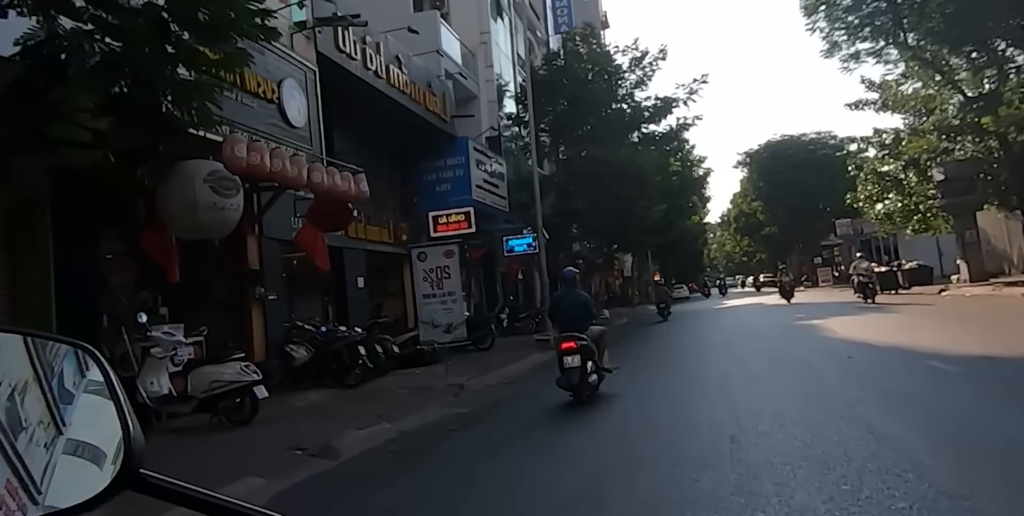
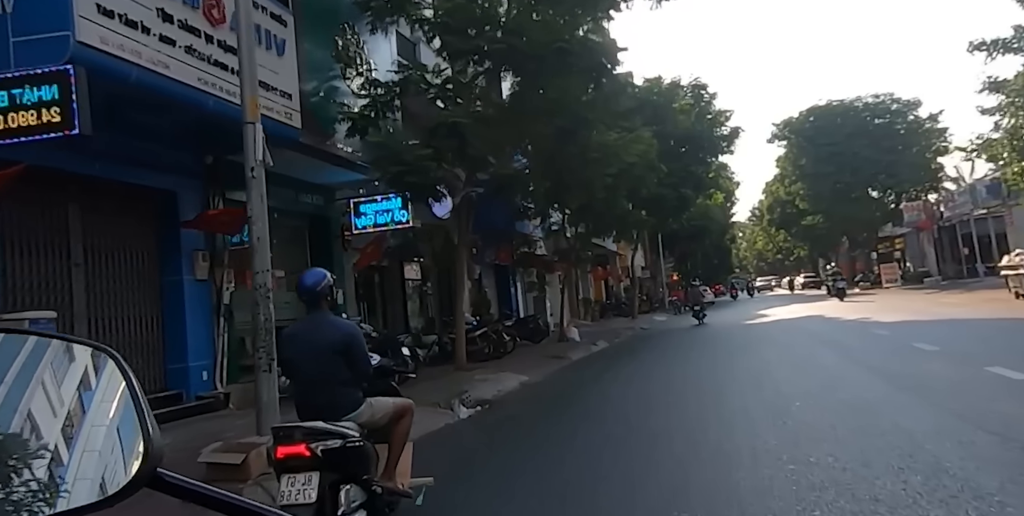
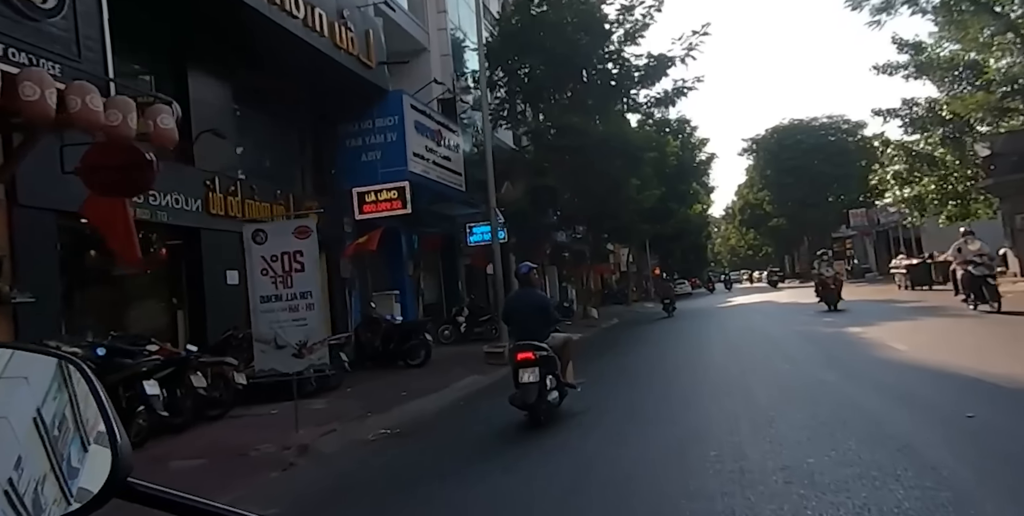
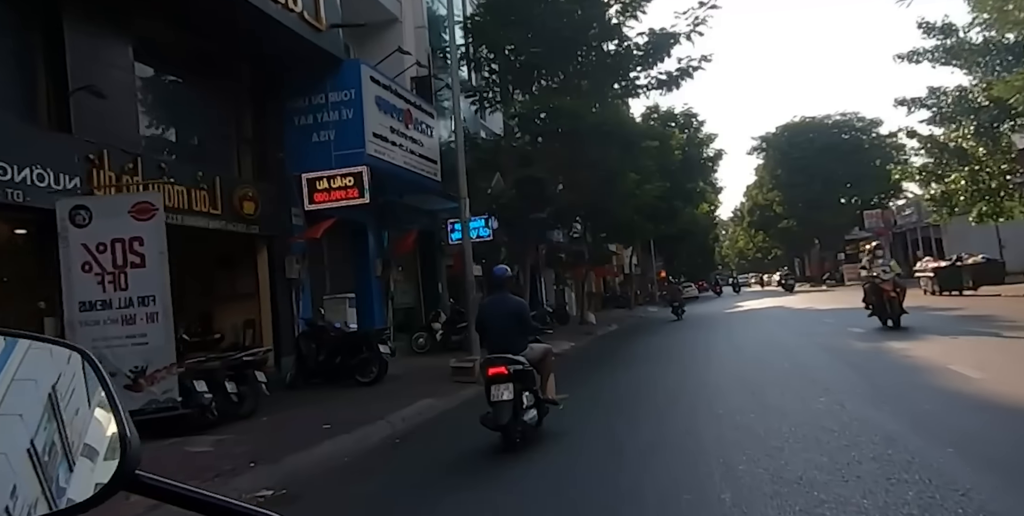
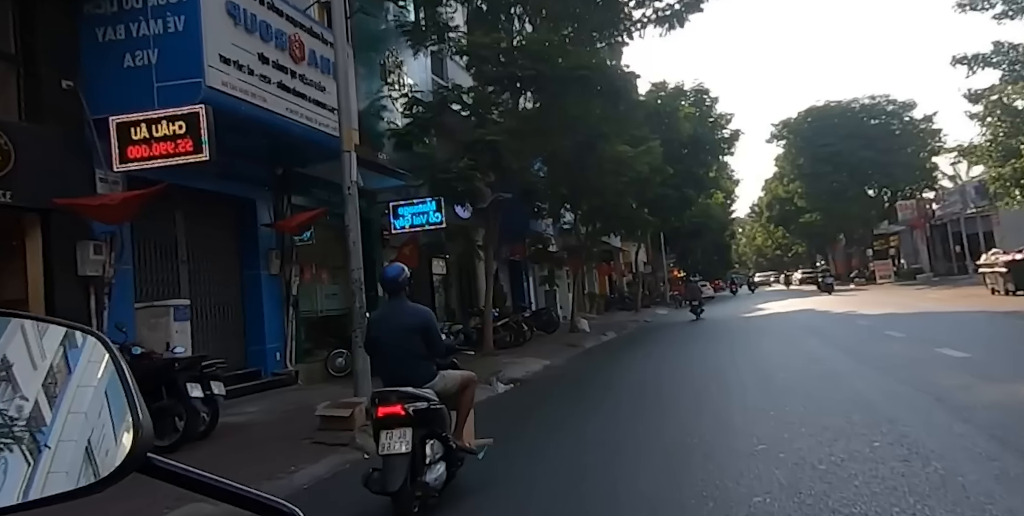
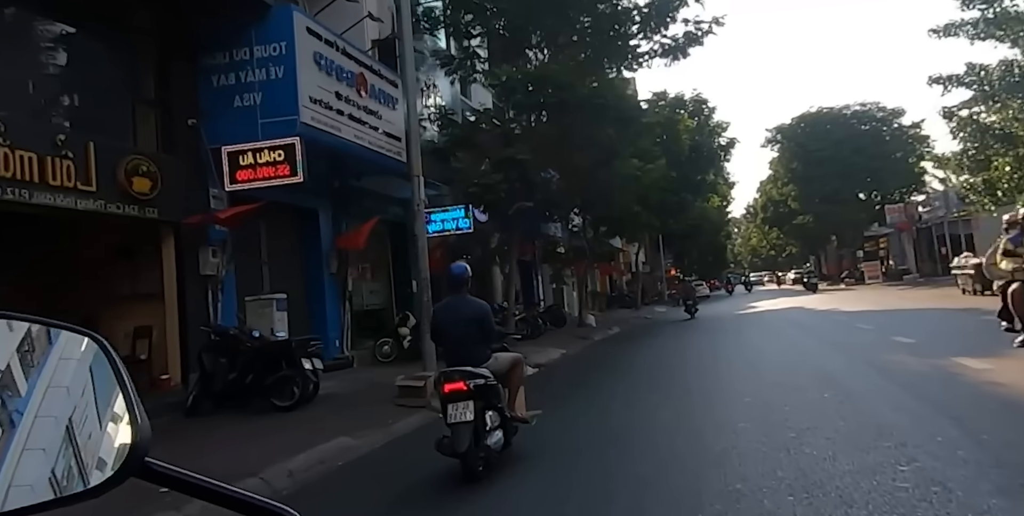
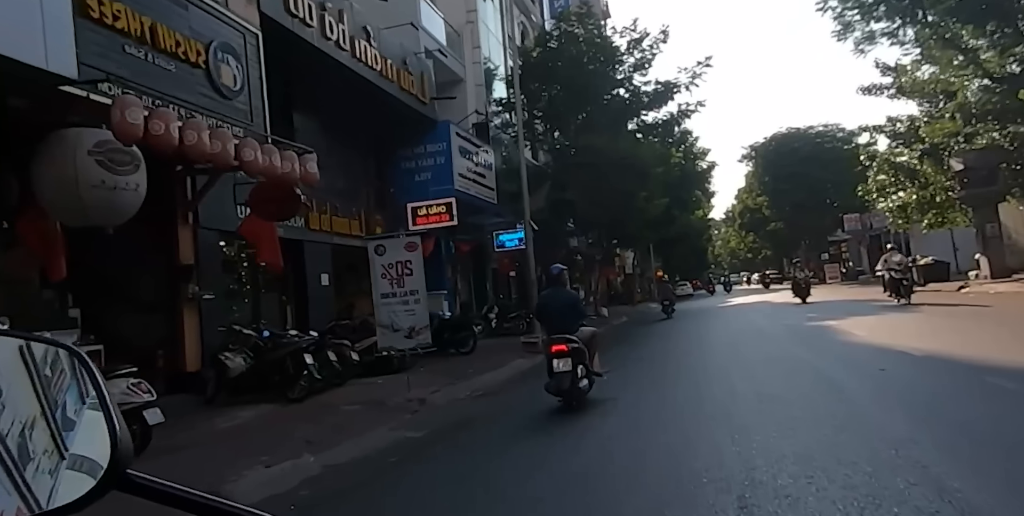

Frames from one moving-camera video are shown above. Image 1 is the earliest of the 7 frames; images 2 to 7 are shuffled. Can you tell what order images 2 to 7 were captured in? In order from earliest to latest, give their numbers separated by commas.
7, 3, 4, 6, 5, 2
